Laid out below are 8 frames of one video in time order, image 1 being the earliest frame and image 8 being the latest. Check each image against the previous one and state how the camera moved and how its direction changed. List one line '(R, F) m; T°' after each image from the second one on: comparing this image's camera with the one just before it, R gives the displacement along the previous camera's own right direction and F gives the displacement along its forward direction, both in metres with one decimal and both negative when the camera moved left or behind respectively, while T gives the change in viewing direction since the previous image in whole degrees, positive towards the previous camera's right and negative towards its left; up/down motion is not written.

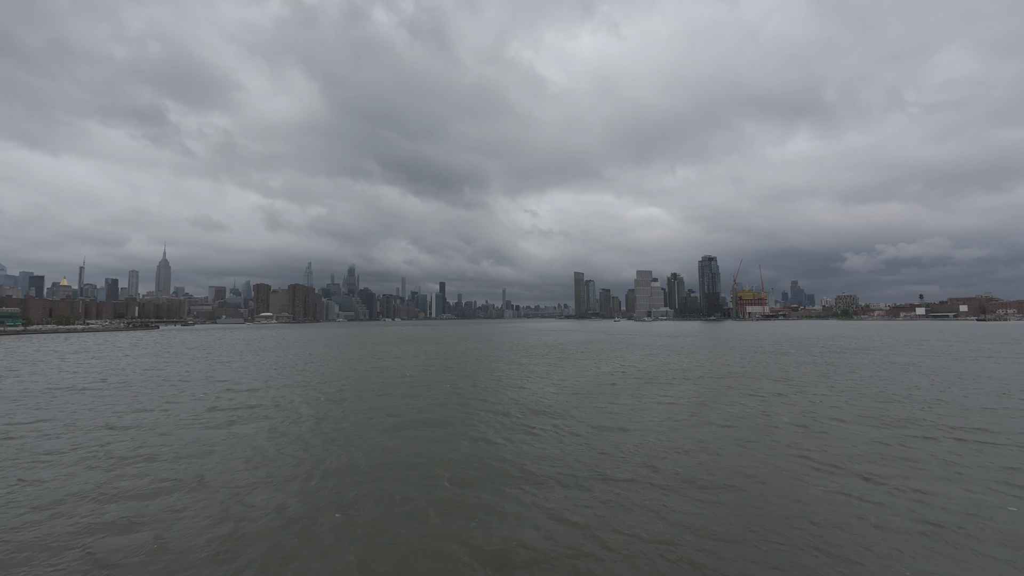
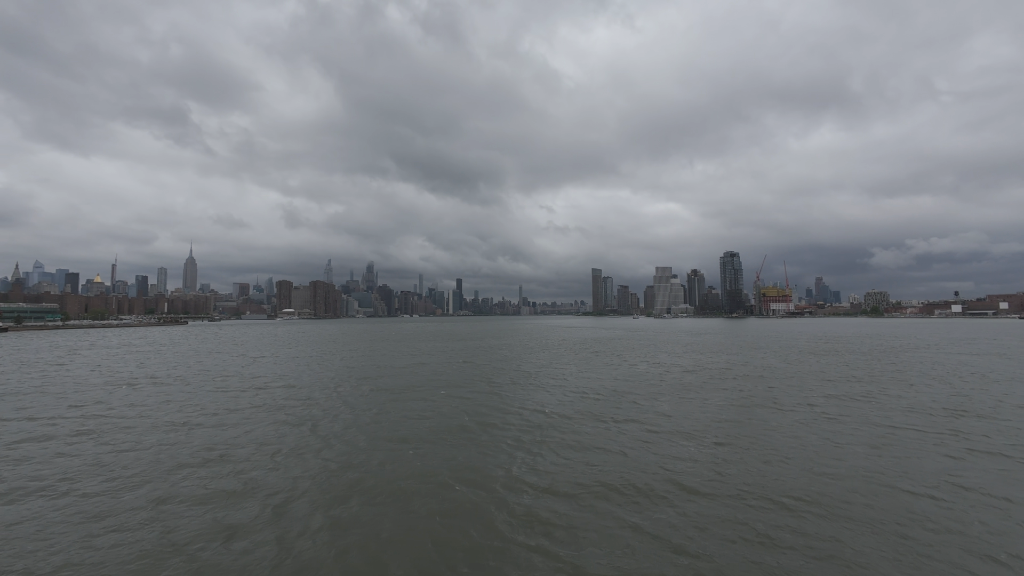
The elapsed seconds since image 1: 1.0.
(-1.2, +0.4) m; -2°
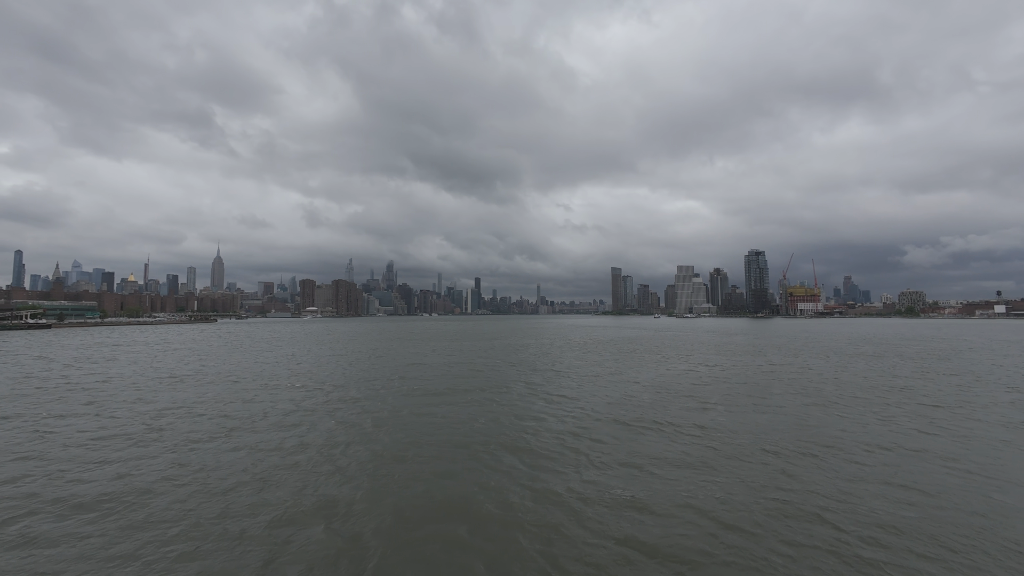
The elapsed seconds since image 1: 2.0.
(-1.3, +0.4) m; -2°
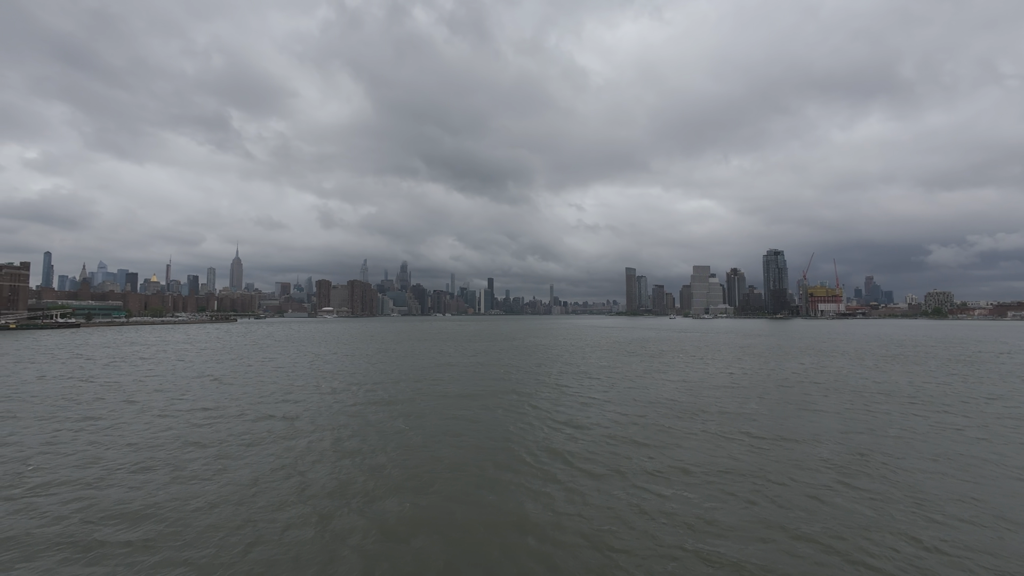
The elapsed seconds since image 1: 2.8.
(-1.1, +0.3) m; -2°
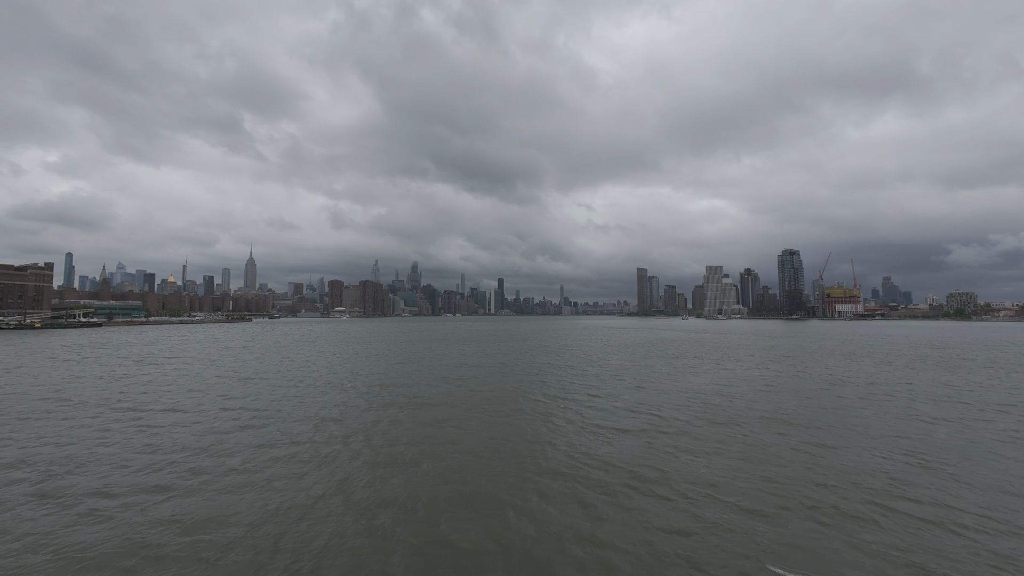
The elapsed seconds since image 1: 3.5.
(-1.1, +0.2) m; -1°
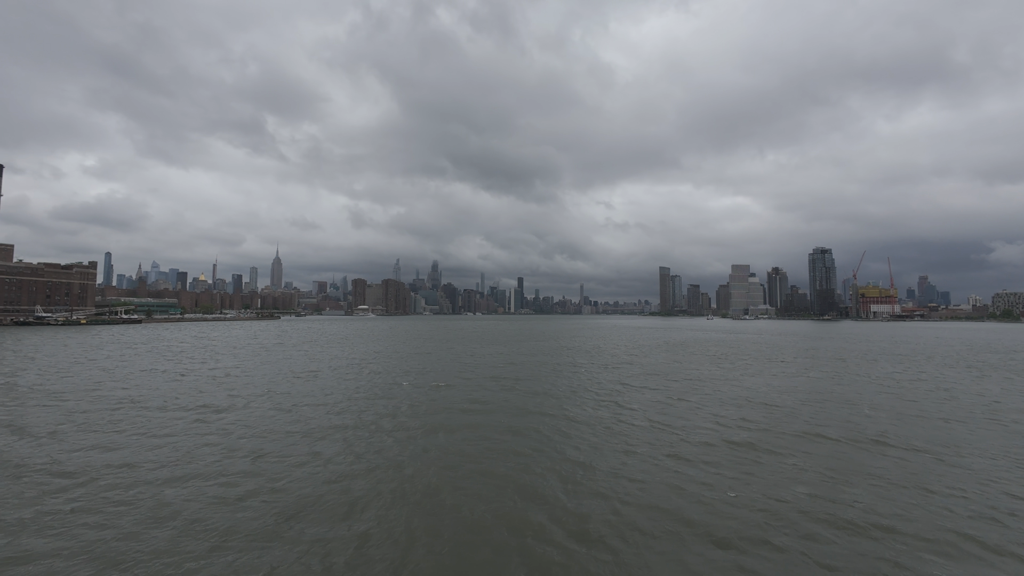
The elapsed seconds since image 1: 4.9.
(-2.2, +0.5) m; -3°
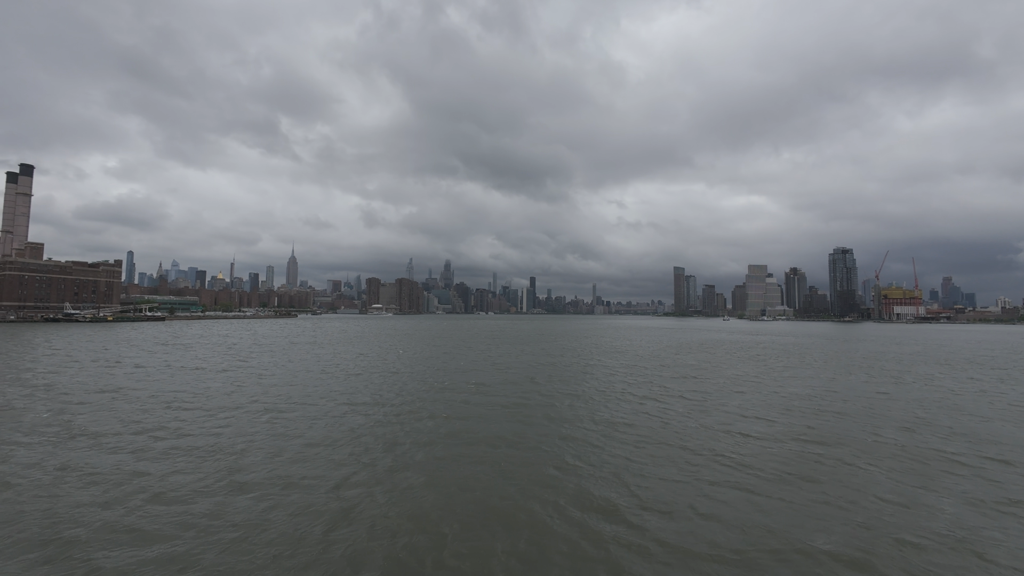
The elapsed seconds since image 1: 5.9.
(-1.4, +0.2) m; -2°
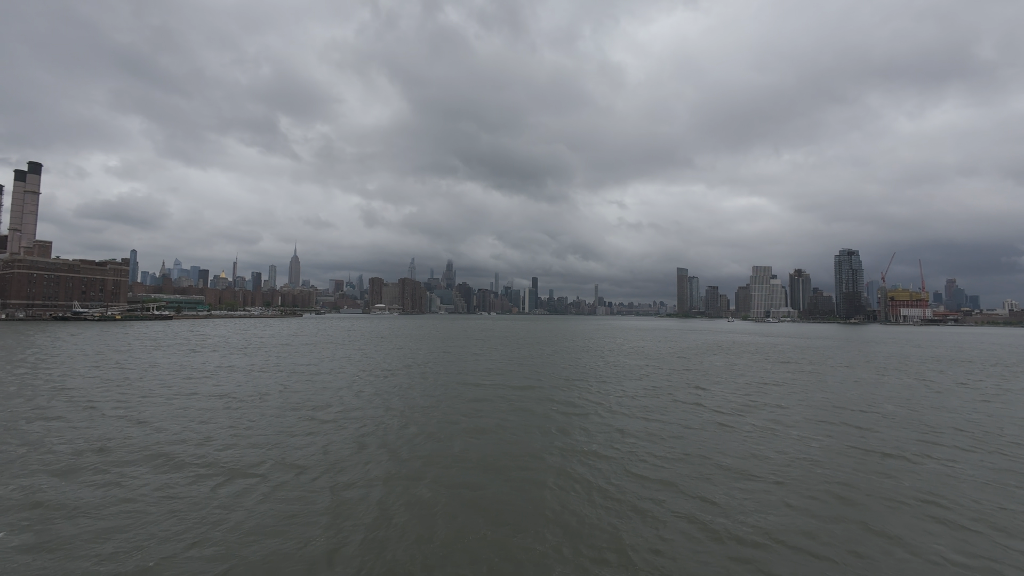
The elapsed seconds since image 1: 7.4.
(-2.1, +0.3) m; 0°
